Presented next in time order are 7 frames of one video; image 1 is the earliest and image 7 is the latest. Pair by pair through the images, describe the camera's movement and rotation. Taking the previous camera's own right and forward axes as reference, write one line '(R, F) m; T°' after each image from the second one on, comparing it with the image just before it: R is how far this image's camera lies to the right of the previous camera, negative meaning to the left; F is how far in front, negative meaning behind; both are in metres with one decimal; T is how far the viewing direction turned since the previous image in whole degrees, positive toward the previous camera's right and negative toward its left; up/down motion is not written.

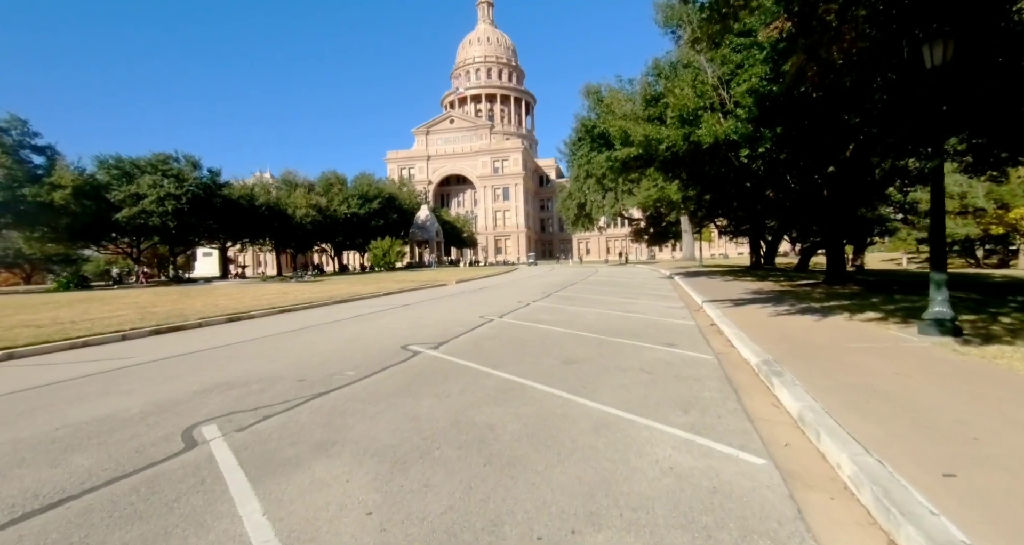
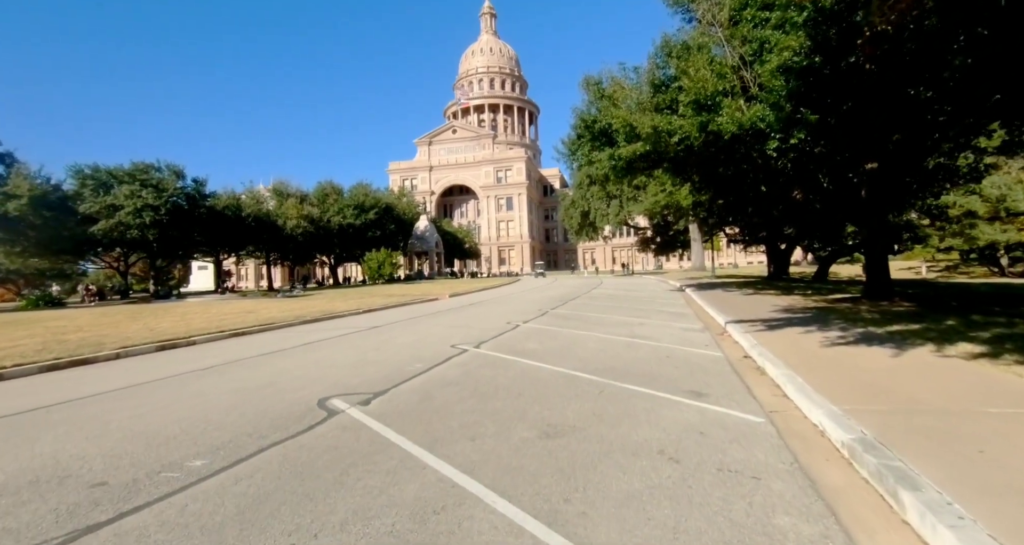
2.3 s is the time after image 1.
(+0.6, +2.4) m; -1°
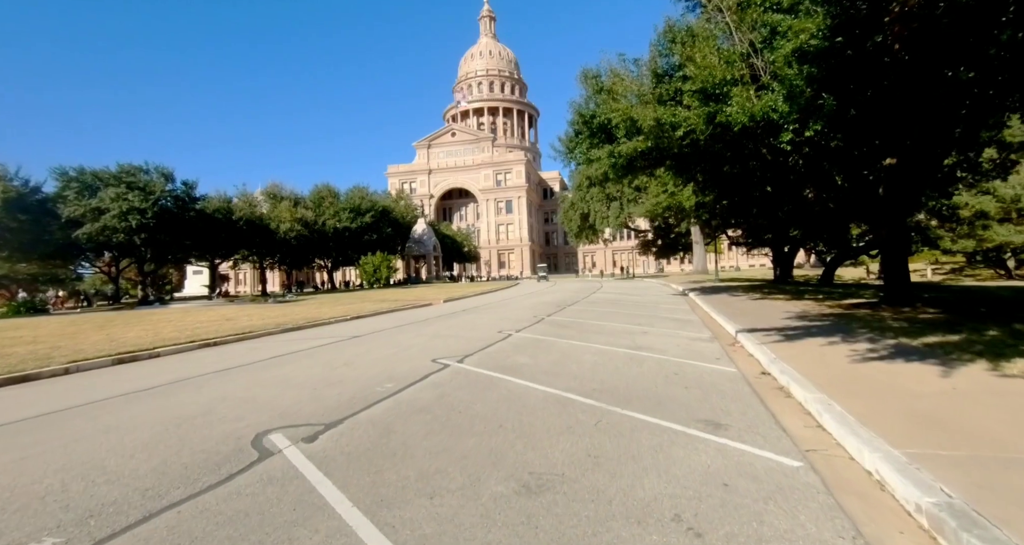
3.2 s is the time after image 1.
(+0.3, +1.0) m; 0°
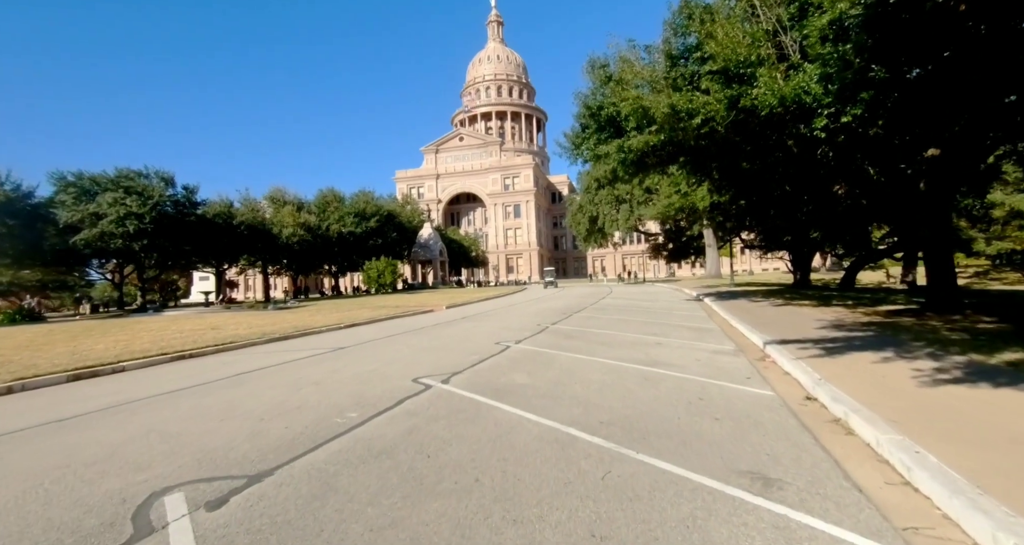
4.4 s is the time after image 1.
(+0.3, +1.2) m; -1°
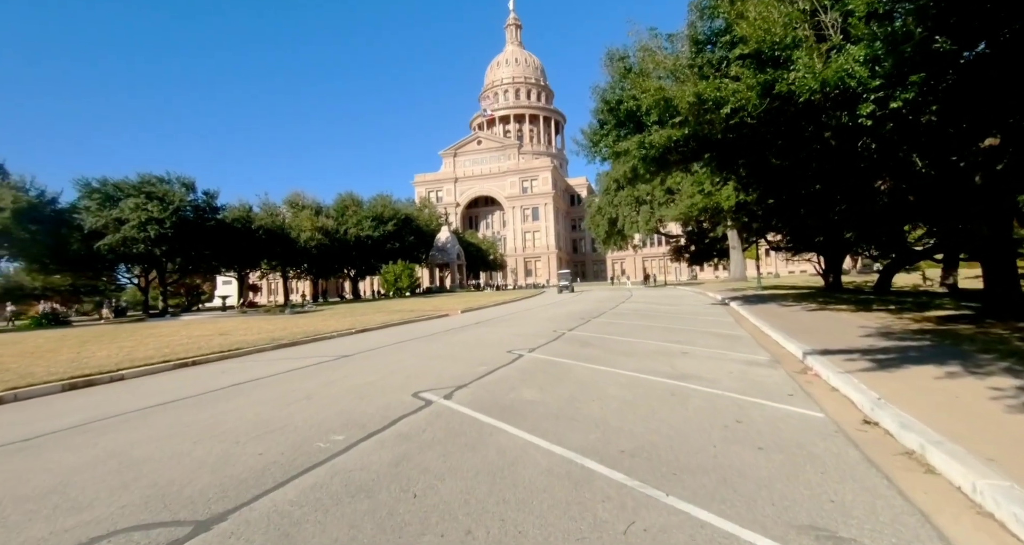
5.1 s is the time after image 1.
(+0.1, +0.7) m; -3°
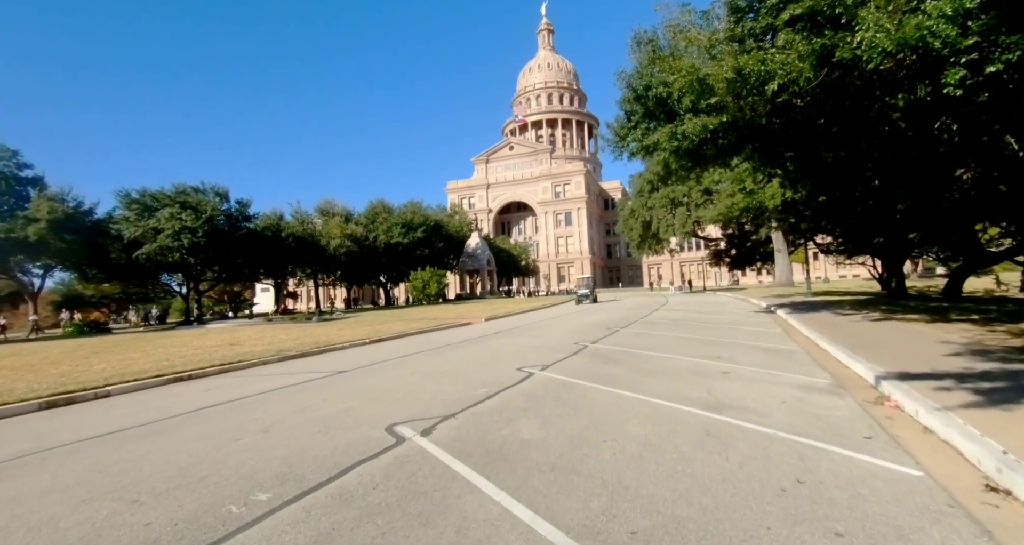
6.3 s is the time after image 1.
(+0.5, +1.2) m; -5°
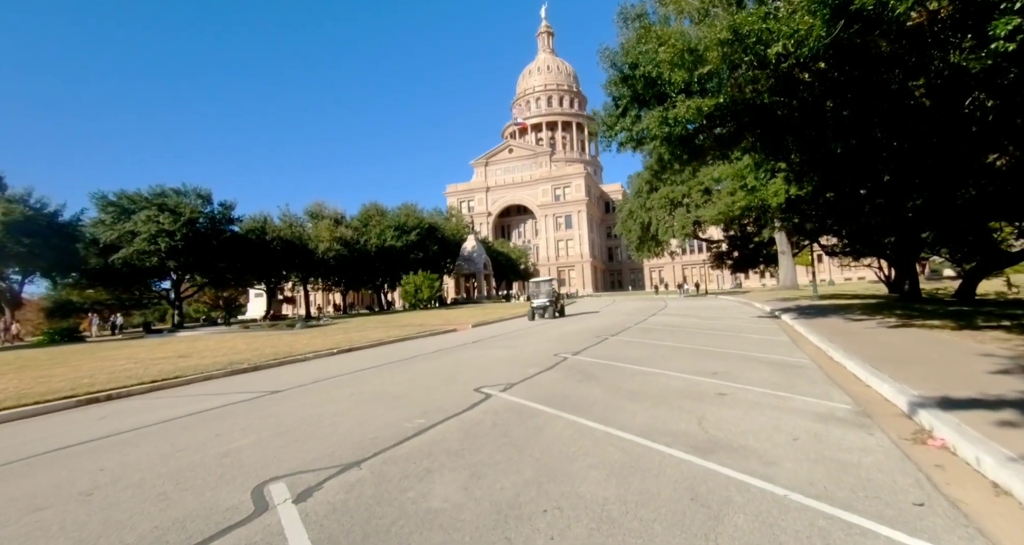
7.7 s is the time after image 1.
(+0.9, +1.5) m; 0°
